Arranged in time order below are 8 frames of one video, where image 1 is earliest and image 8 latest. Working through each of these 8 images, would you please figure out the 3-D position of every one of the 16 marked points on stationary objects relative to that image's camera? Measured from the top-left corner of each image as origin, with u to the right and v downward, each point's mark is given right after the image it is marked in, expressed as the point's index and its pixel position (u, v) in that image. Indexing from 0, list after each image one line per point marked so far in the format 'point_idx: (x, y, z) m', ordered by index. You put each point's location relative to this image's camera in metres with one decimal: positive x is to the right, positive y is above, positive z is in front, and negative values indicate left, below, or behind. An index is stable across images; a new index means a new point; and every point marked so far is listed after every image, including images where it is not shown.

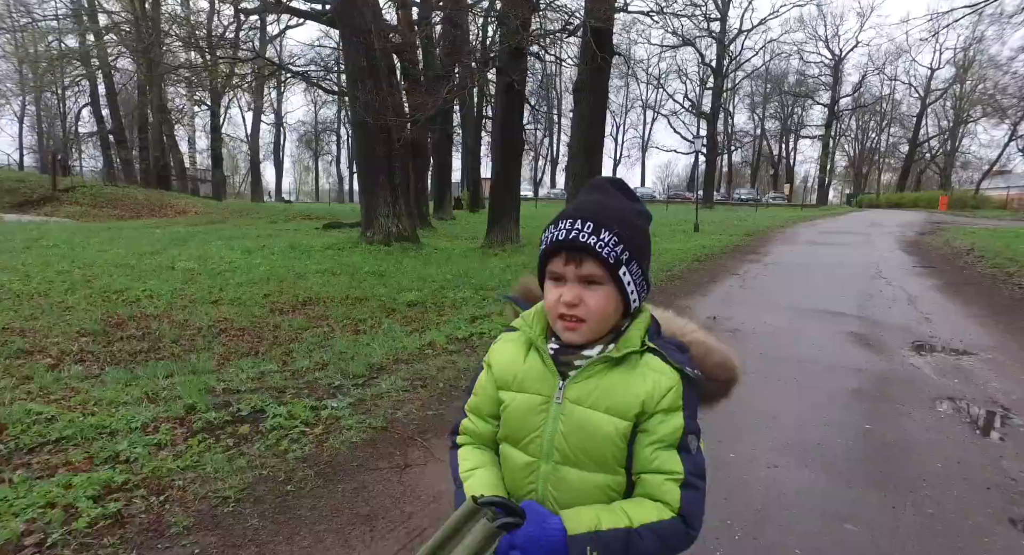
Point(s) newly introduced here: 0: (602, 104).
0: (+1.7, +3.4, +11.1) m
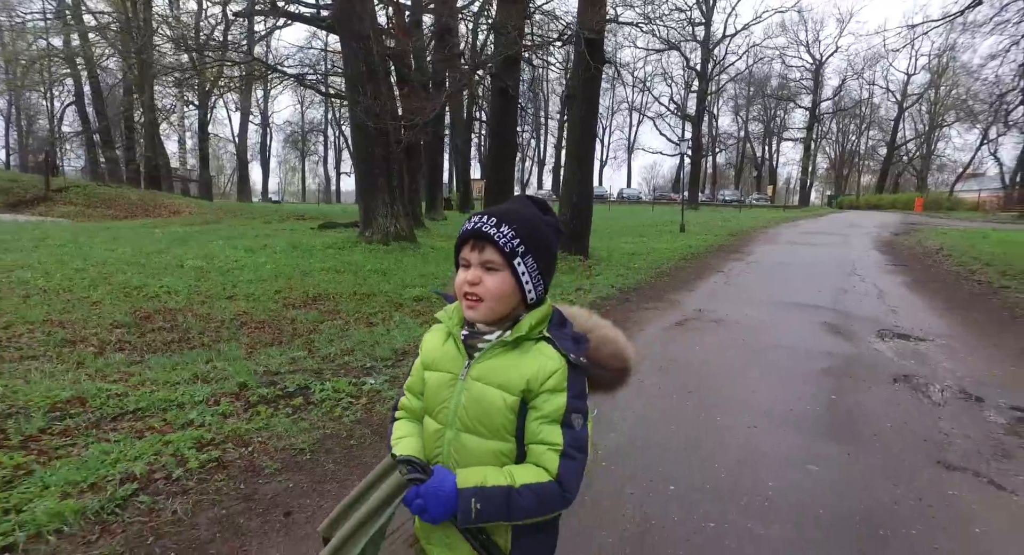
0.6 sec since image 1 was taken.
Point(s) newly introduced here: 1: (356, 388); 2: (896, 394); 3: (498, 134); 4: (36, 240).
0: (+1.6, +3.4, +11.7) m
1: (-1.1, -0.8, +4.0) m
2: (+3.0, -0.9, +4.4) m
3: (-0.4, +3.5, +13.9) m
4: (-10.2, +0.8, +12.3) m
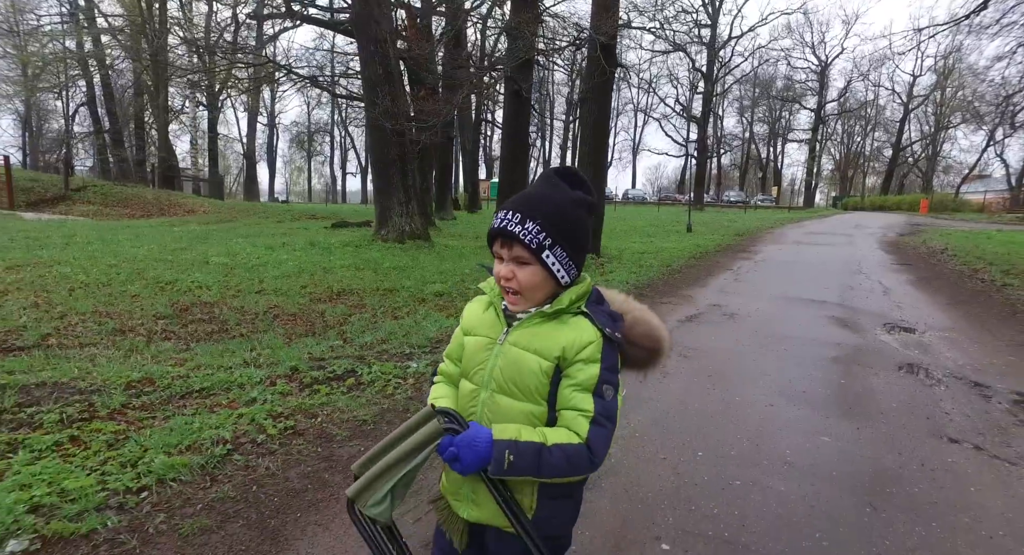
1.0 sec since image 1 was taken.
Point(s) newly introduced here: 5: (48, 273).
0: (+1.9, +3.5, +12.0) m
1: (-0.9, -0.7, +4.4) m
2: (+3.2, -0.8, +4.7) m
3: (-0.1, +3.5, +14.2) m
4: (-9.9, +0.9, +12.7) m
5: (-6.9, 0.0, +8.5) m
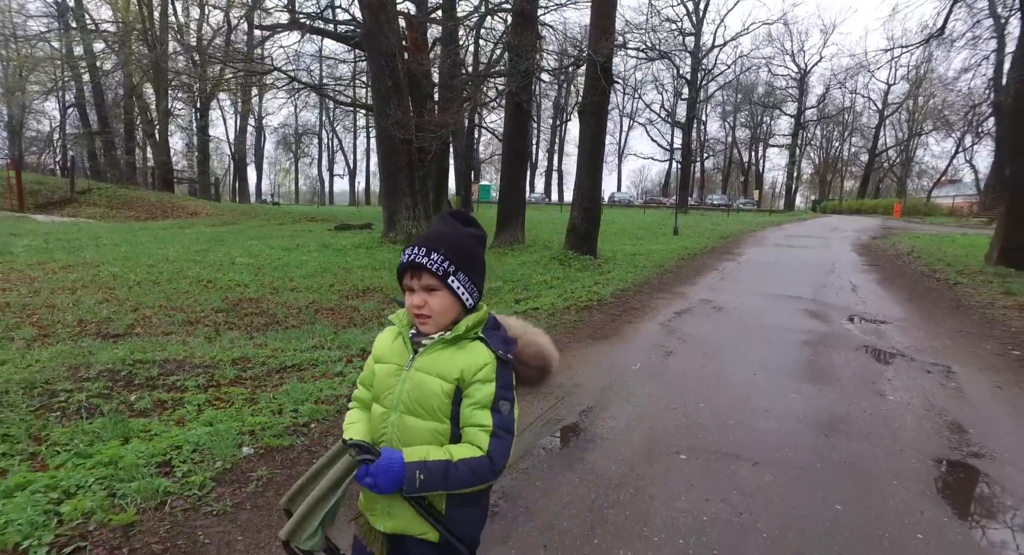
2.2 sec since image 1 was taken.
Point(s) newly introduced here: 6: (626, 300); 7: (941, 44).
0: (+2.0, +3.5, +13.1) m
1: (-0.6, -0.7, +5.4) m
2: (+3.5, -0.8, +5.8) m
3: (0.0, +3.5, +15.2) m
4: (-9.9, +0.9, +13.4) m
5: (-6.7, +0.1, +9.3) m
6: (+1.7, -0.3, +8.3) m
7: (+9.3, +5.1, +12.3) m
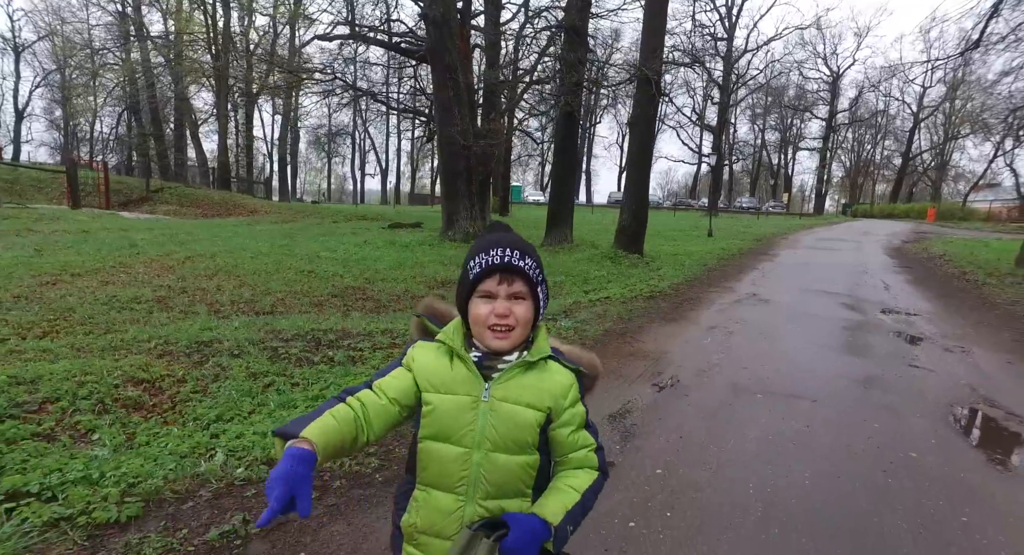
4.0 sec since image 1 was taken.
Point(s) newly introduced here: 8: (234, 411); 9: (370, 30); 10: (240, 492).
0: (+3.4, +3.5, +14.2) m
1: (+0.5, -0.6, +6.6) m
2: (+4.6, -0.7, +6.9) m
3: (+1.5, +3.6, +16.4) m
4: (-8.5, +1.1, +15.0) m
5: (-5.5, +0.3, +10.8) m
6: (+2.8, -0.2, +9.5) m
7: (+10.7, +5.1, +13.2) m
8: (-1.8, -0.9, +3.8) m
9: (-4.5, +7.9, +18.2) m
10: (-1.2, -1.0, +2.6) m
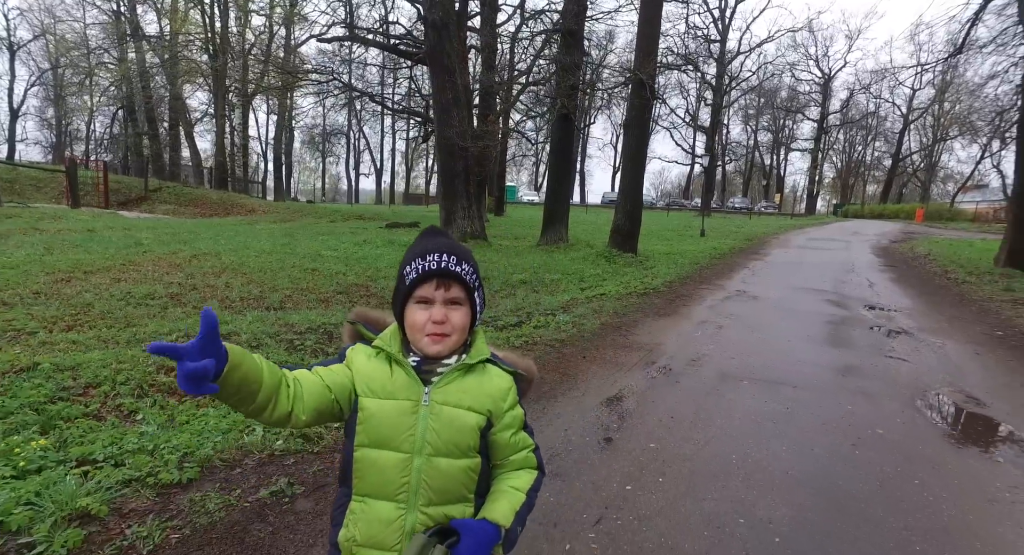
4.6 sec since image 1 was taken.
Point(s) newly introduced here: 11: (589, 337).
0: (+3.3, +3.6, +14.6) m
1: (+0.5, -0.5, +7.0) m
2: (+4.6, -0.7, +7.3) m
3: (+1.4, +3.7, +16.8) m
4: (-8.6, +1.2, +15.3) m
5: (-5.6, +0.3, +11.1) m
6: (+2.8, -0.2, +9.8) m
7: (+10.7, +5.1, +13.6) m
8: (-1.8, -0.8, +4.1) m
9: (-4.7, +7.9, +18.5) m
10: (-1.2, -0.9, +3.0) m
11: (+0.9, -0.7, +6.3) m
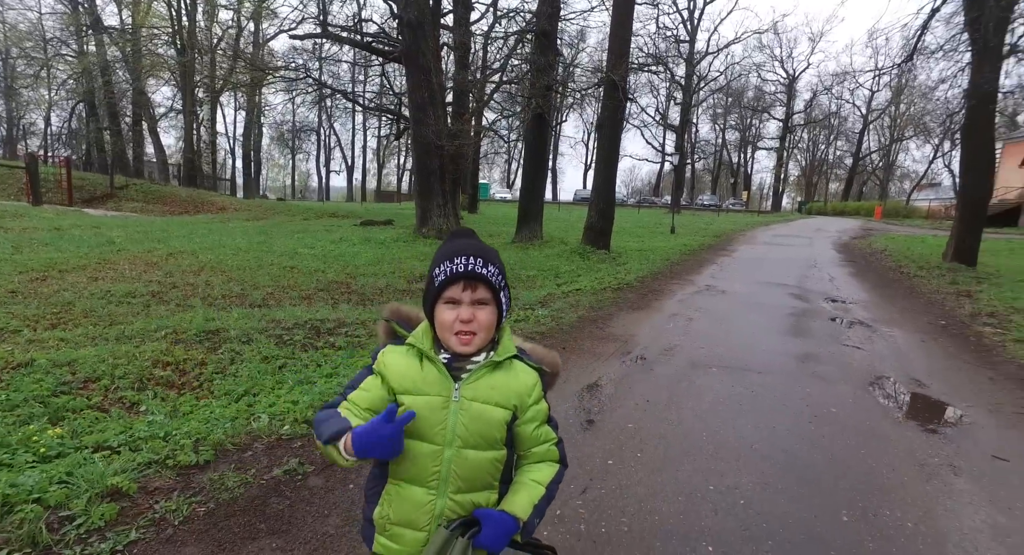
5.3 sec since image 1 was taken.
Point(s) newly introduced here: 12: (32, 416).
0: (+2.7, +3.7, +15.0) m
1: (+0.3, -0.5, +7.2) m
2: (+4.3, -0.6, +7.7) m
3: (+0.6, +3.8, +17.1) m
4: (-9.2, +1.2, +15.1) m
5: (-6.0, +0.3, +11.1) m
6: (+2.4, -0.1, +10.2) m
7: (+10.1, +5.3, +14.4) m
8: (-1.9, -0.8, +4.3) m
9: (-5.5, +8.0, +18.5) m
10: (-1.2, -0.9, +3.2) m
11: (+0.6, -0.6, +6.6) m
12: (-2.9, -0.8, +3.5) m
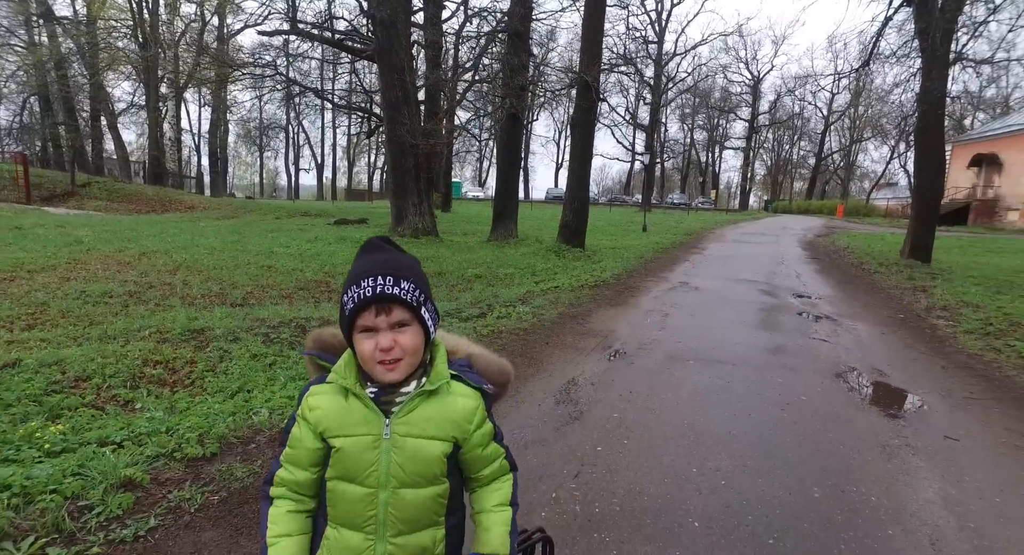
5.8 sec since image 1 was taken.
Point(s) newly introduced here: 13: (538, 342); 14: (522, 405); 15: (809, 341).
0: (+2.1, +3.7, +15.2) m
1: (0.0, -0.4, +7.4) m
2: (+4.1, -0.6, +8.1) m
3: (-0.1, +3.8, +17.3) m
4: (-9.8, +1.2, +14.8) m
5: (-6.4, +0.3, +11.0) m
6: (+2.0, -0.1, +10.5) m
7: (+9.4, +5.4, +15.0) m
8: (-2.0, -0.8, +4.4) m
9: (-6.3, +8.0, +18.4) m
10: (-1.3, -0.9, +3.3) m
11: (+0.4, -0.6, +6.8) m
12: (-3.0, -0.8, +3.5) m
13: (+0.3, -0.7, +6.1) m
14: (+0.1, -0.9, +4.3) m
15: (+3.4, -0.7, +6.6) m
